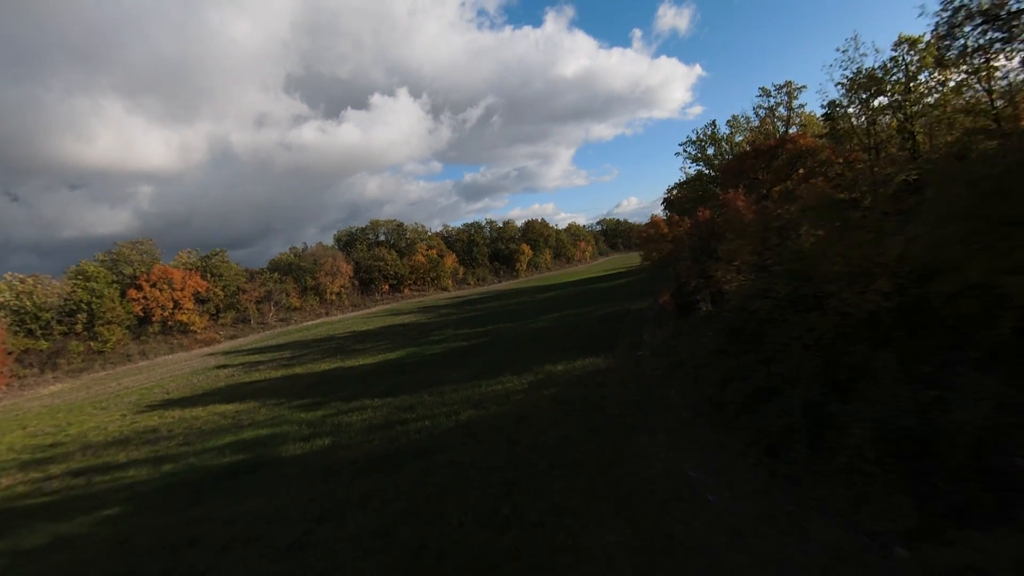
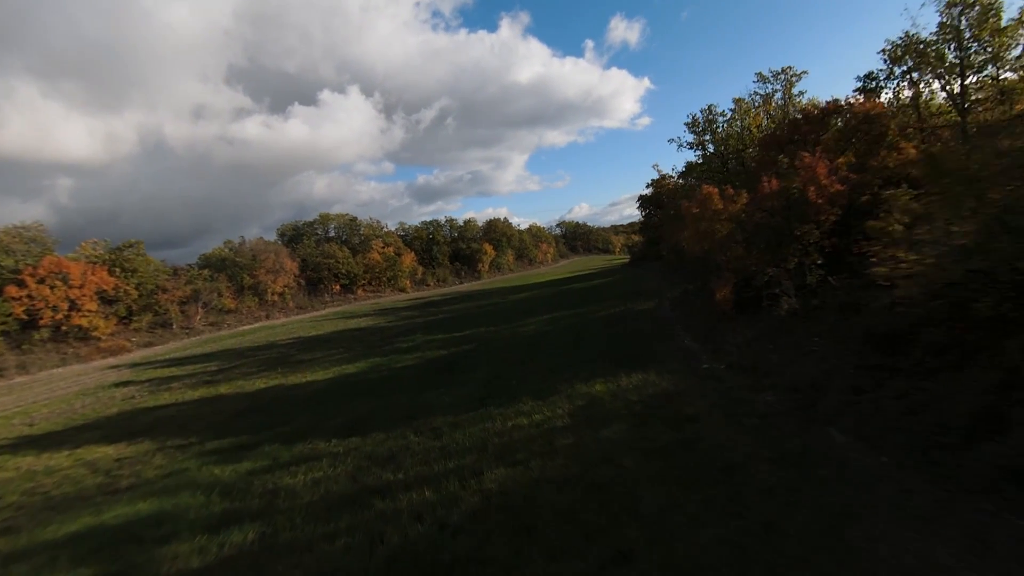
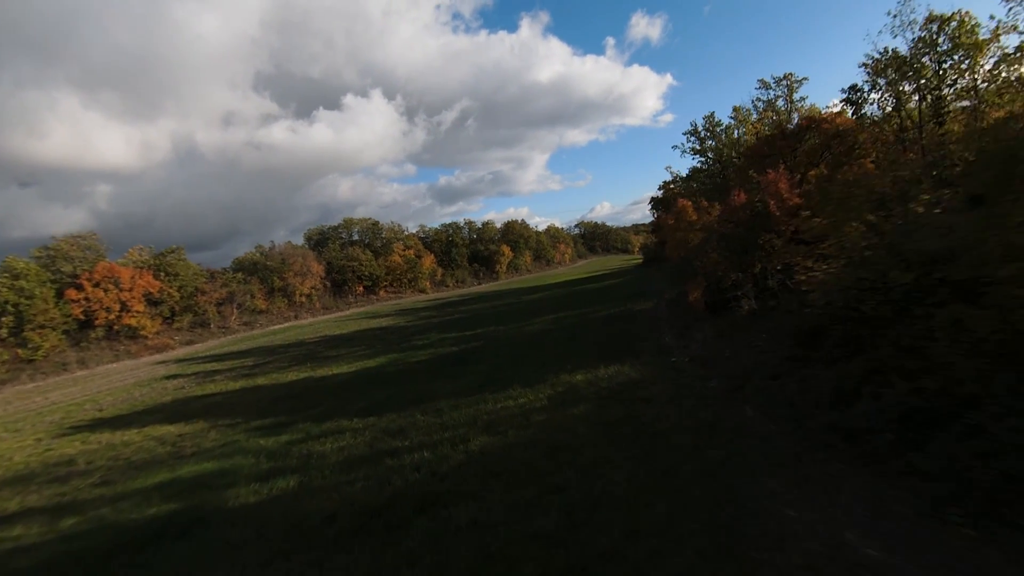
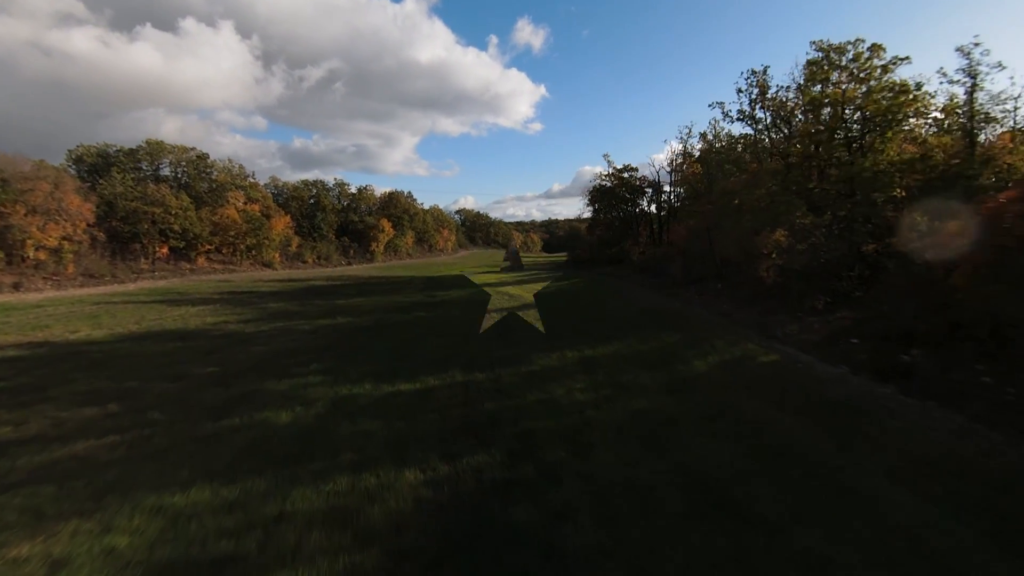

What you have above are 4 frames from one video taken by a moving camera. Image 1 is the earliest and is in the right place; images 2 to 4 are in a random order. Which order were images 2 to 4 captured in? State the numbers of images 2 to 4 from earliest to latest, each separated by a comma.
3, 2, 4
